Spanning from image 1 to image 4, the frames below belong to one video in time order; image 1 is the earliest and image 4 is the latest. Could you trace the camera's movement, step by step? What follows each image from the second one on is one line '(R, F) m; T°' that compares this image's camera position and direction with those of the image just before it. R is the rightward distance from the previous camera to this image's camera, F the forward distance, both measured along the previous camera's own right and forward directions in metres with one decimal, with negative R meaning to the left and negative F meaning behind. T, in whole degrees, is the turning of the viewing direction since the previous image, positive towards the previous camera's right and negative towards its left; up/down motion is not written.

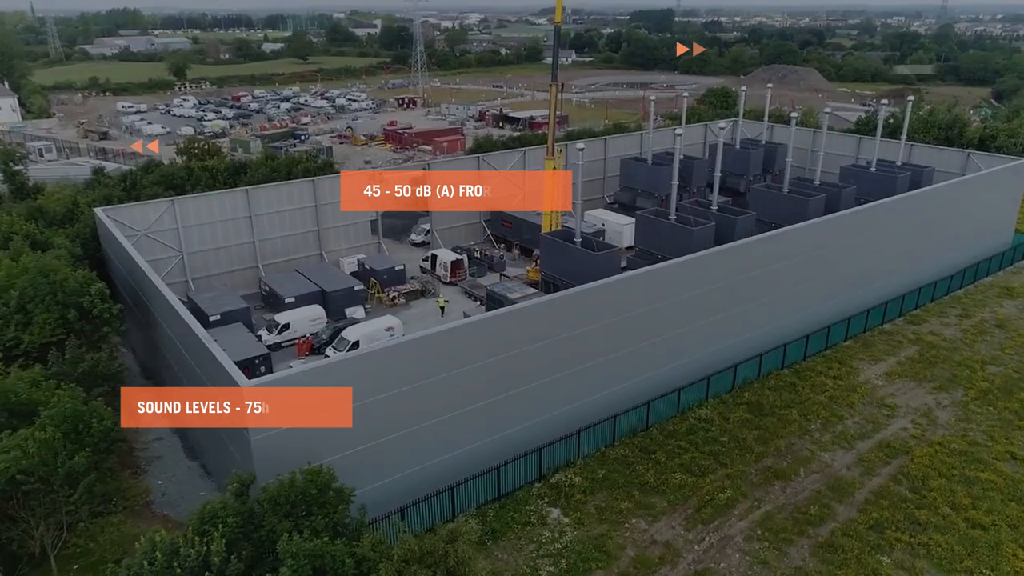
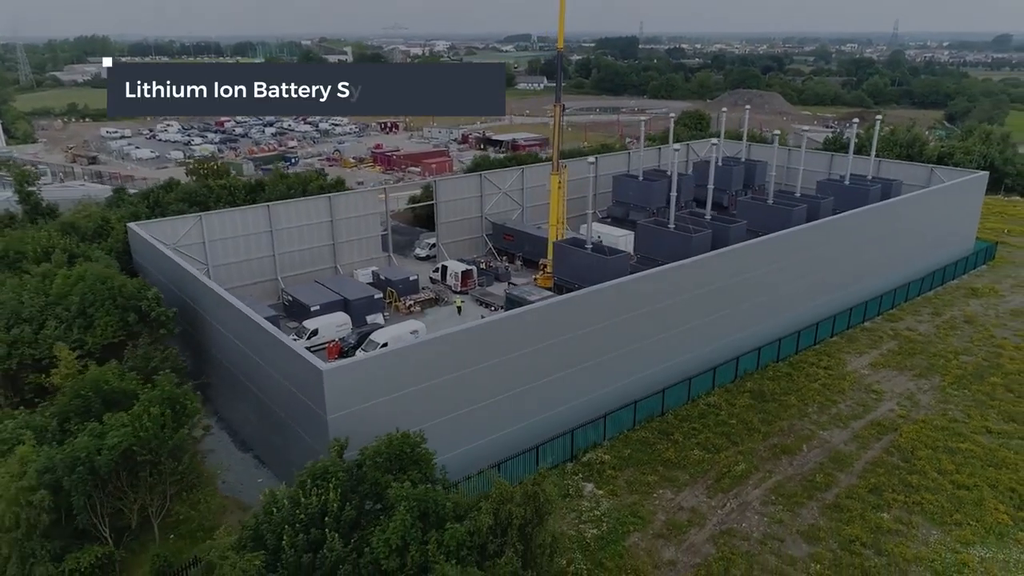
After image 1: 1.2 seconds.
(-1.3, -1.3) m; +3°
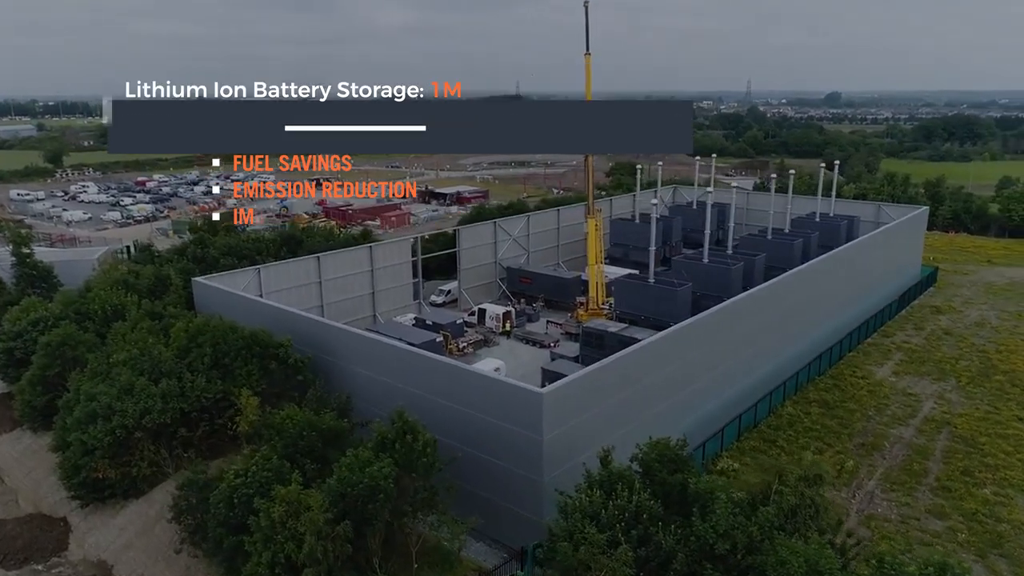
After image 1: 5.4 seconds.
(-5.3, -0.7) m; +10°
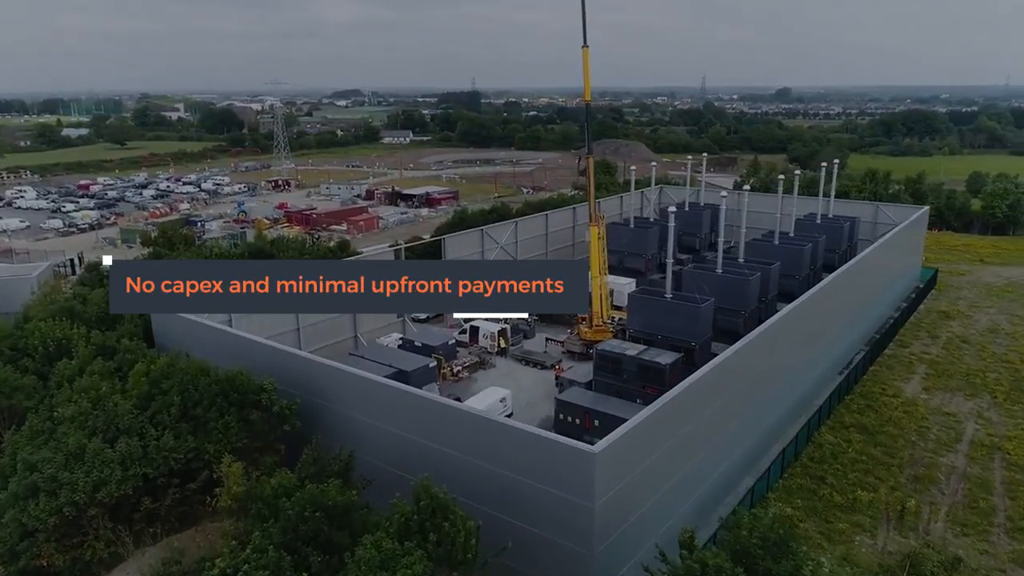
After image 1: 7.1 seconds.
(-1.2, +2.2) m; +3°
